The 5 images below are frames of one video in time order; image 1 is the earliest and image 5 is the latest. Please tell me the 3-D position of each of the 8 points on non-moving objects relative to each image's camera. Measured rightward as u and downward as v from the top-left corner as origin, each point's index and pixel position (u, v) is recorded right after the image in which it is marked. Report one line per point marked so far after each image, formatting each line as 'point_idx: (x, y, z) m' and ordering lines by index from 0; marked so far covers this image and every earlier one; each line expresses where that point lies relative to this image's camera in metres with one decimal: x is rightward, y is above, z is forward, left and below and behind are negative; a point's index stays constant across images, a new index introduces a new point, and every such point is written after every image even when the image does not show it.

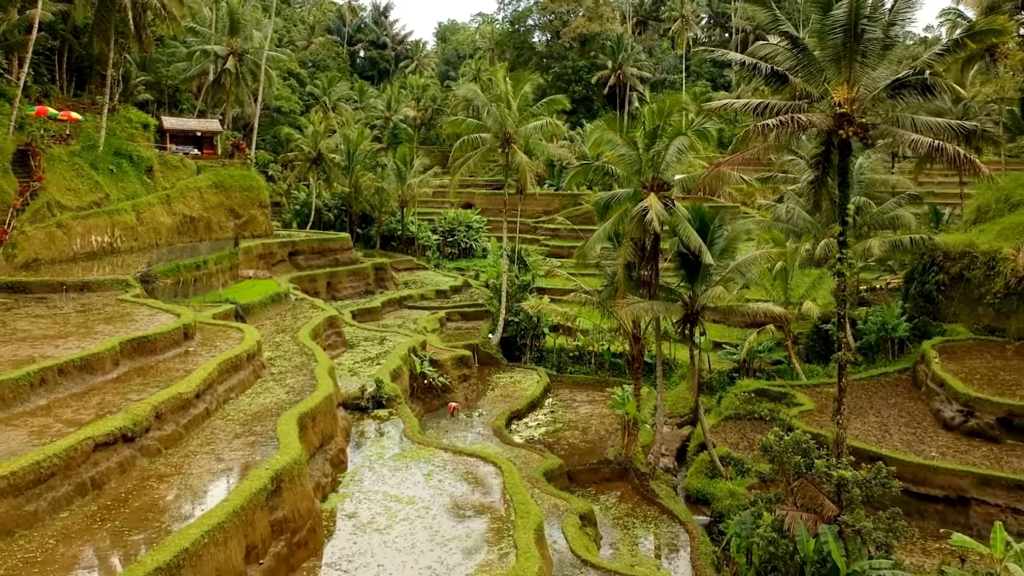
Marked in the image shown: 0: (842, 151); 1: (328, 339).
0: (+5.4, +2.2, +11.4) m
1: (-4.9, -1.3, +18.6) m
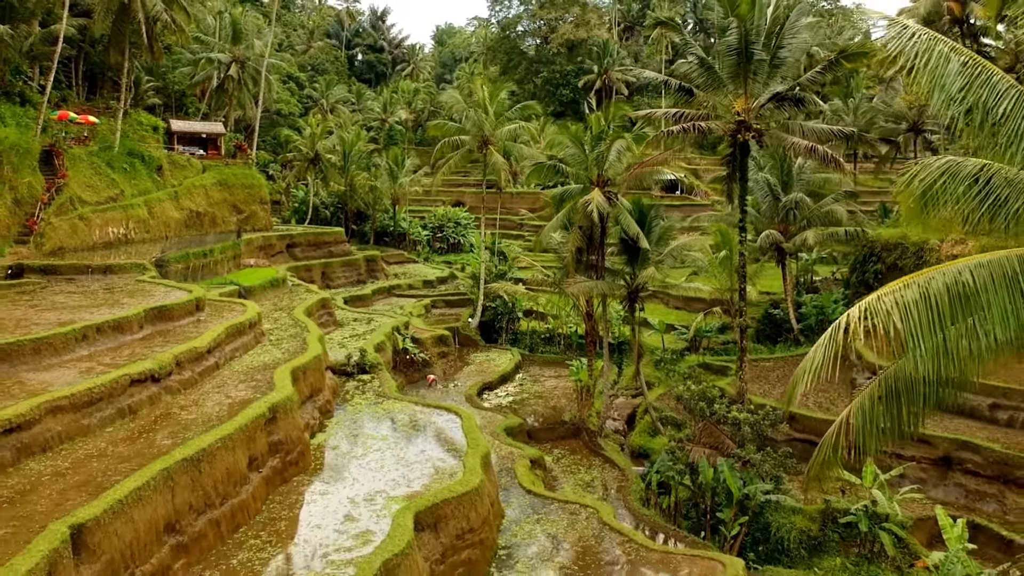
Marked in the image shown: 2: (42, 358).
0: (+4.6, +2.7, +13.7) m
1: (-5.8, -0.9, +20.9) m
2: (-7.7, -1.1, +11.3) m
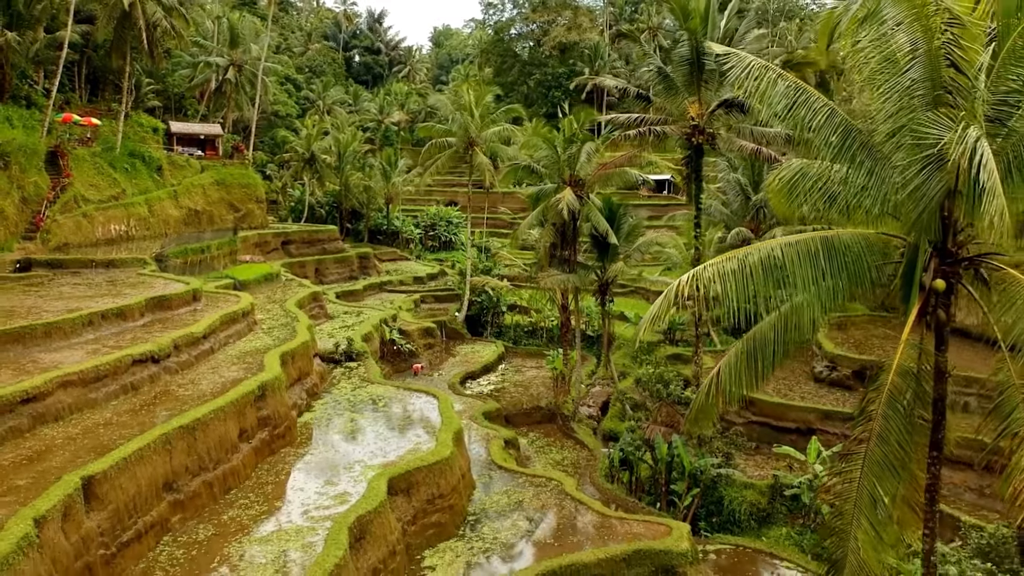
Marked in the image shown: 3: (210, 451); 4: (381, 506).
0: (+4.0, +2.9, +14.9) m
1: (-6.3, -0.7, +22.1) m
2: (-8.3, -0.9, +12.5) m
3: (-4.6, -2.5, +10.6) m
4: (-2.0, -3.3, +10.5) m
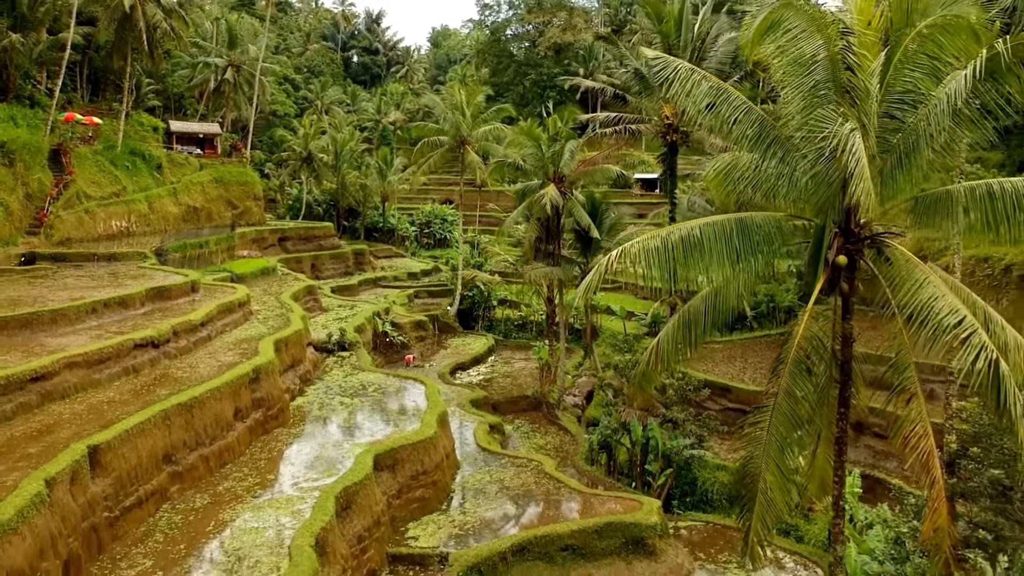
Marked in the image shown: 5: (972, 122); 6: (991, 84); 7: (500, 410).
0: (+3.6, +3.1, +15.6) m
1: (-6.7, -0.5, +22.8) m
2: (-8.6, -0.7, +13.2) m
3: (-5.0, -2.3, +11.3) m
4: (-2.4, -3.1, +11.2) m
5: (+4.0, +1.5, +6.1) m
6: (+4.1, +1.8, +6.1) m
7: (-0.3, -3.5, +19.8) m
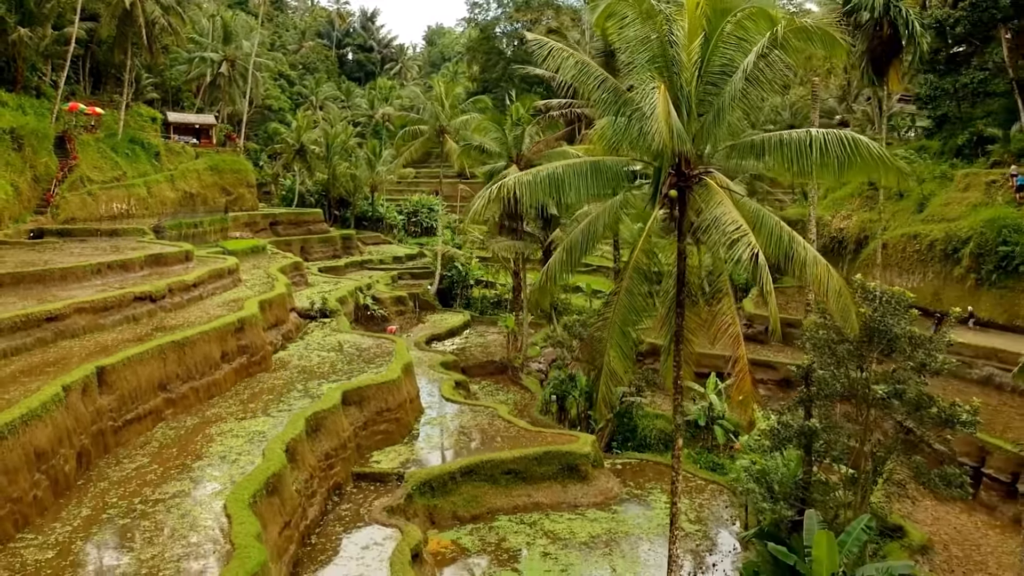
0: (+2.6, +3.9, +17.4) m
1: (-7.7, +0.3, +24.6) m
2: (-9.6, +0.1, +15.0) m
3: (-6.0, -1.4, +13.1) m
4: (-3.3, -2.3, +13.1) m
5: (+3.0, +2.3, +8.0) m
6: (+3.1, +2.6, +7.9) m
7: (-1.3, -2.6, +21.7) m
